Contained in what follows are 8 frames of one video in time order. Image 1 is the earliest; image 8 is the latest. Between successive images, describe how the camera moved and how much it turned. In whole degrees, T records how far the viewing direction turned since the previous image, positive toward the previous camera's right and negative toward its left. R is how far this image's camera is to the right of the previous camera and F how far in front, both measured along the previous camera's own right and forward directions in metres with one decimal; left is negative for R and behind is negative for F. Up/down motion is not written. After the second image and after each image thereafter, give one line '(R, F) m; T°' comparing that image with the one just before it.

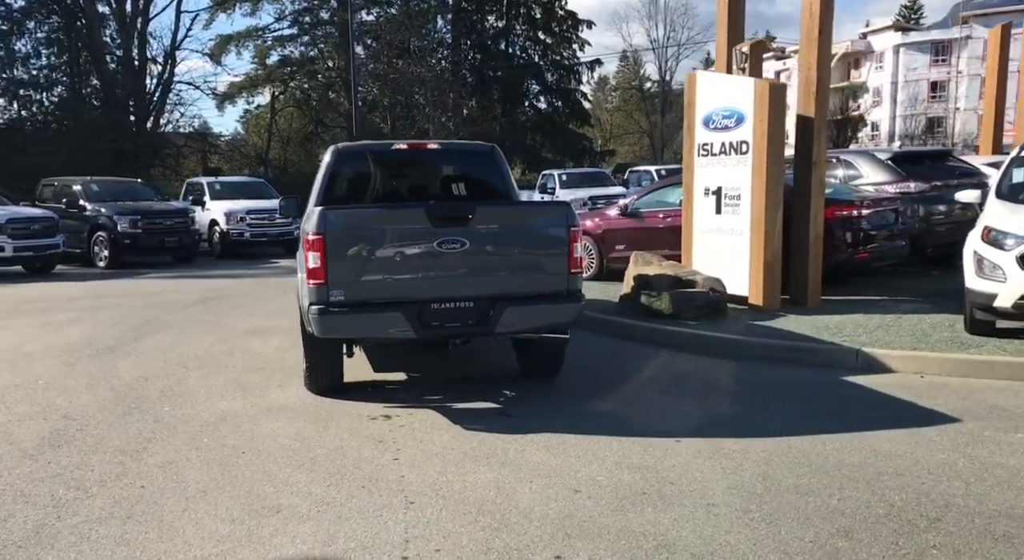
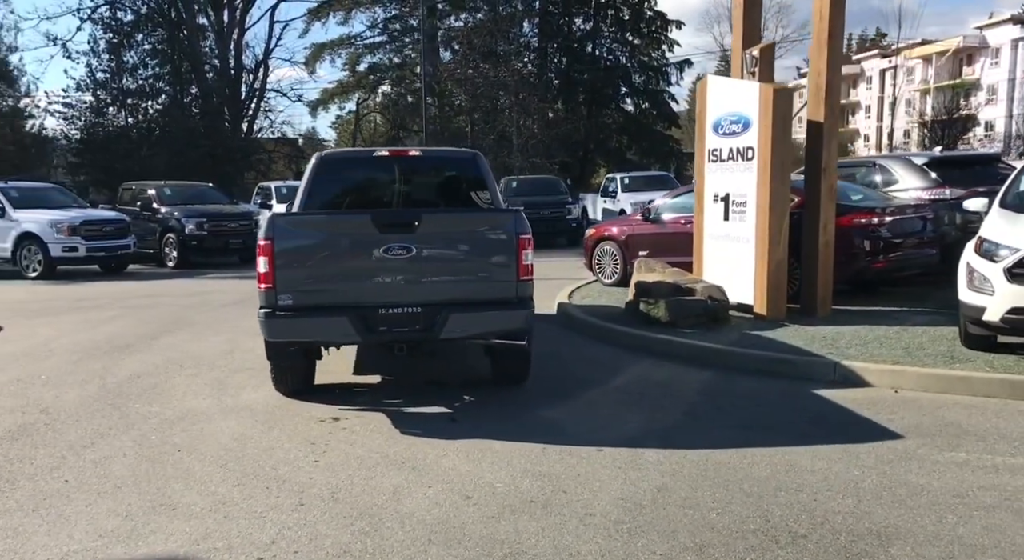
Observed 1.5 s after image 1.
(+0.8, 0.0) m; -5°
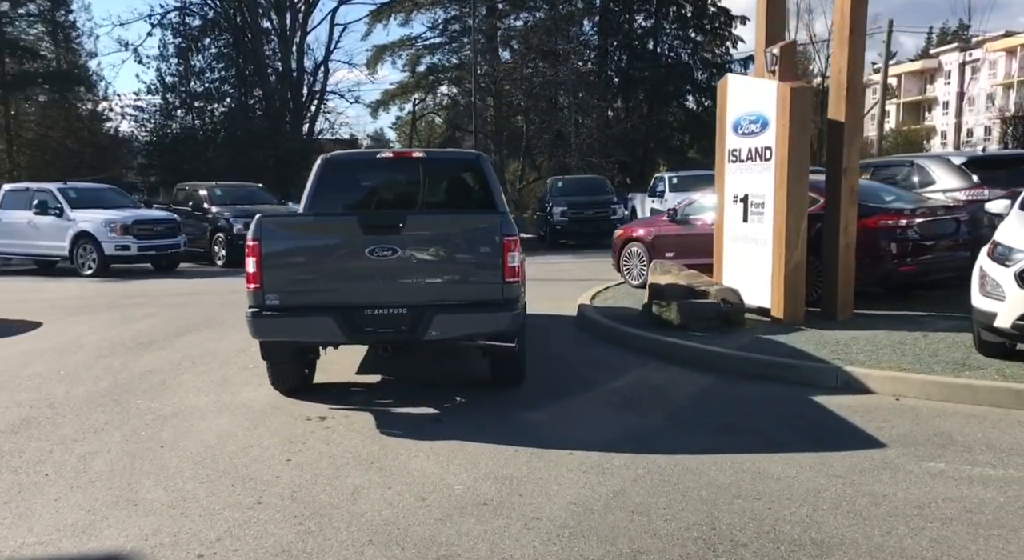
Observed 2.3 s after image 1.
(+0.4, 0.0) m; -3°
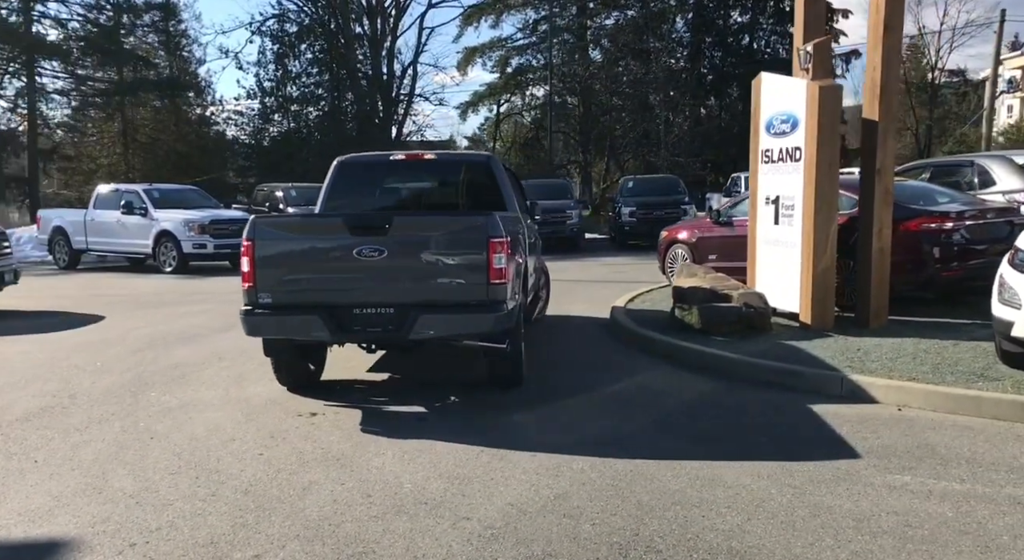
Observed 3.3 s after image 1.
(+0.6, 0.0) m; -5°
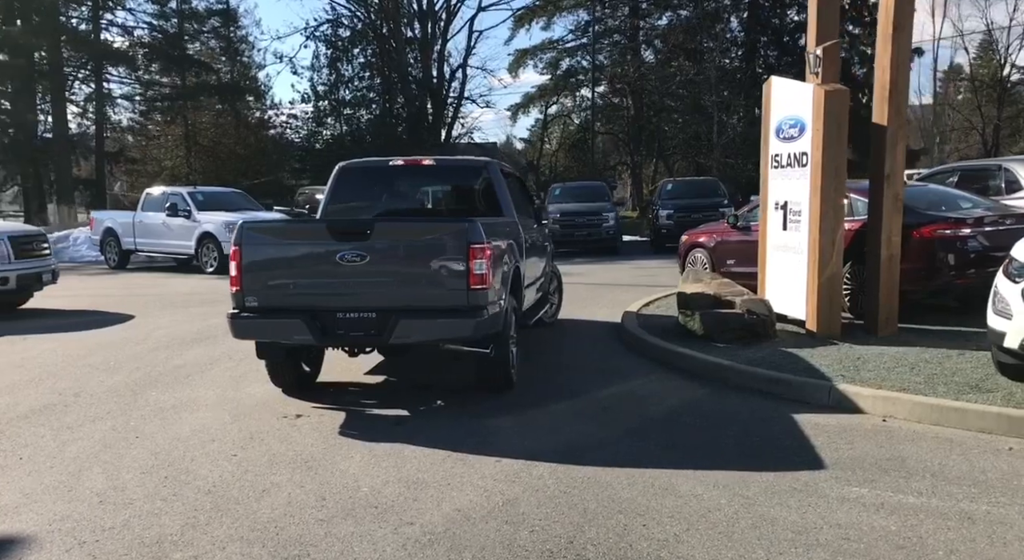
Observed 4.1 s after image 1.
(+0.4, 0.0) m; -3°
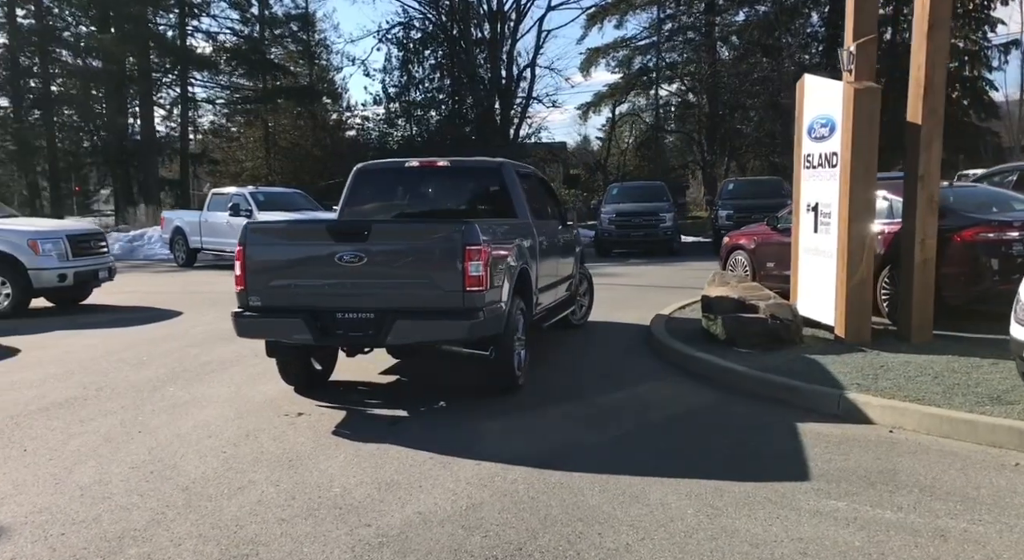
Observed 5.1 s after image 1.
(+0.4, 0.0) m; -4°
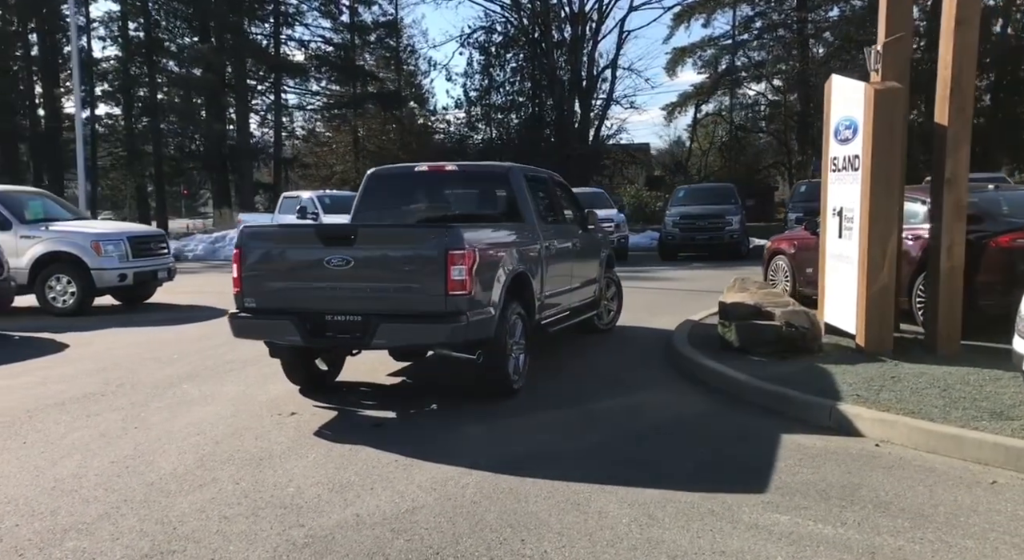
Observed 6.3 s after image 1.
(+0.6, 0.0) m; -5°
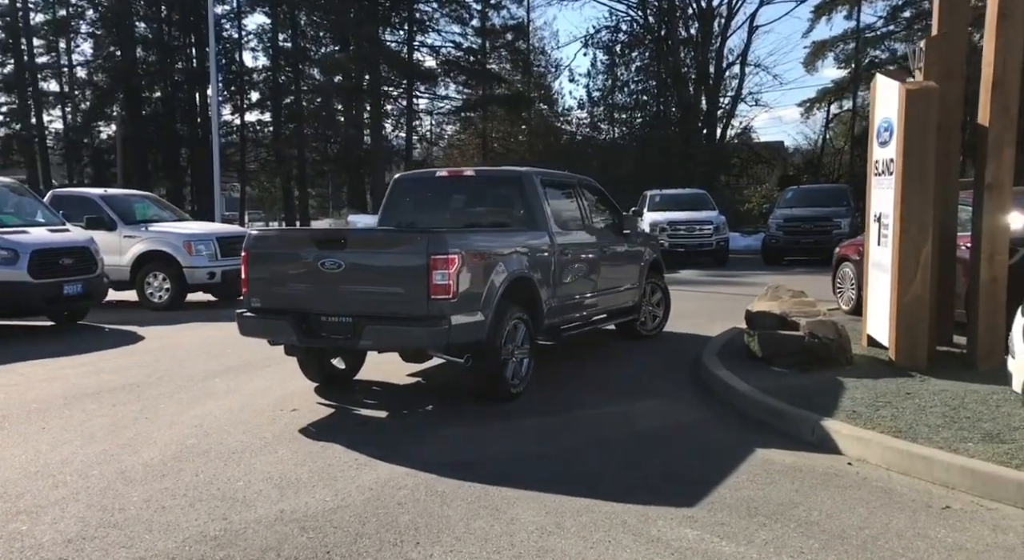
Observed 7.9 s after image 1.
(+0.8, 0.0) m; -7°
